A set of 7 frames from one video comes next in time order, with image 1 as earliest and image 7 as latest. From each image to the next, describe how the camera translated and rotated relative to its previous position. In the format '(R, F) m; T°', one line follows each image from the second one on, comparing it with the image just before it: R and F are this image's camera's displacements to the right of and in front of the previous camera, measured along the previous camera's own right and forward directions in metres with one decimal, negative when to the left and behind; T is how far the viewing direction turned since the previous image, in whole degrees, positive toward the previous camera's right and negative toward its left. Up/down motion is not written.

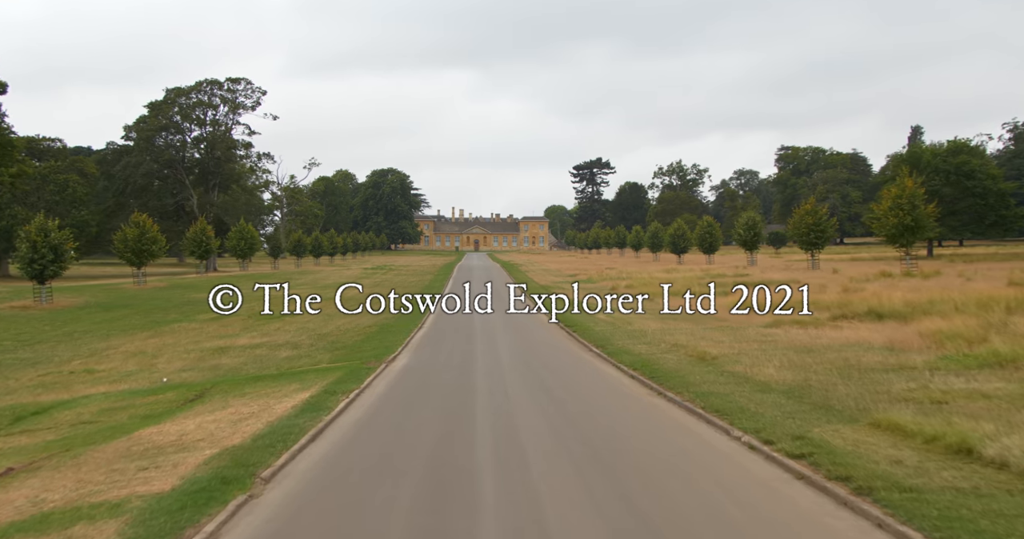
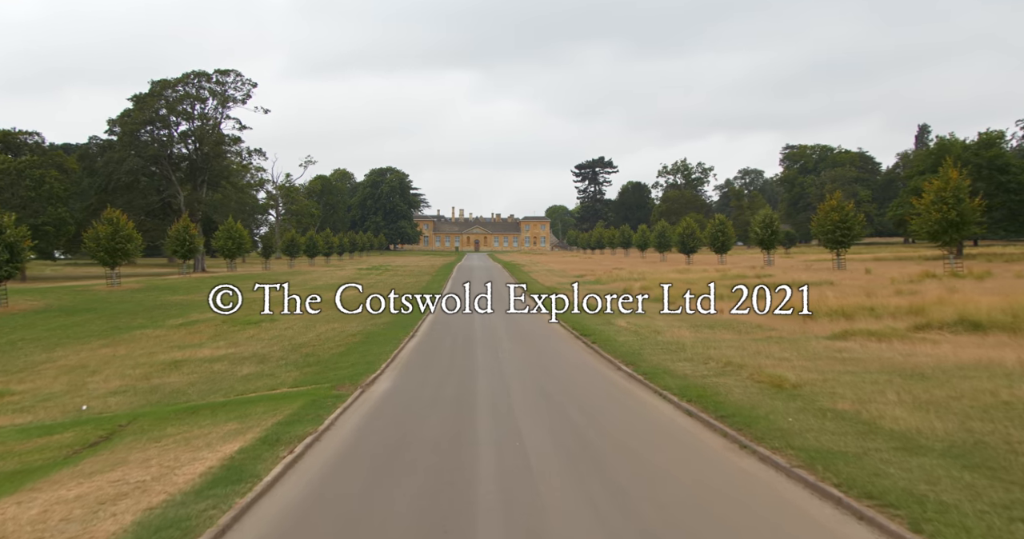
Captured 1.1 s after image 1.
(-0.2, +3.6) m; 0°
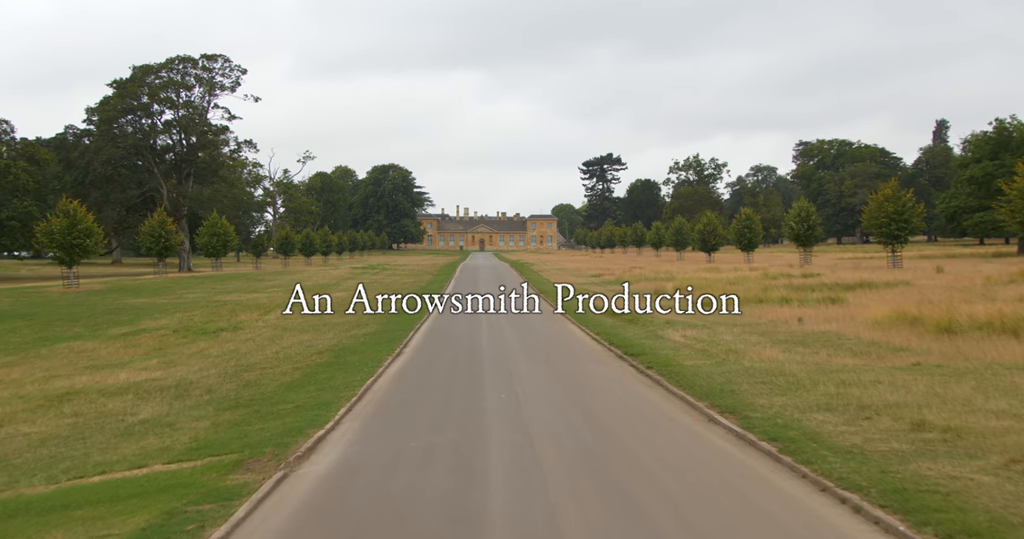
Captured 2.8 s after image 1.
(-0.3, +5.8) m; 0°
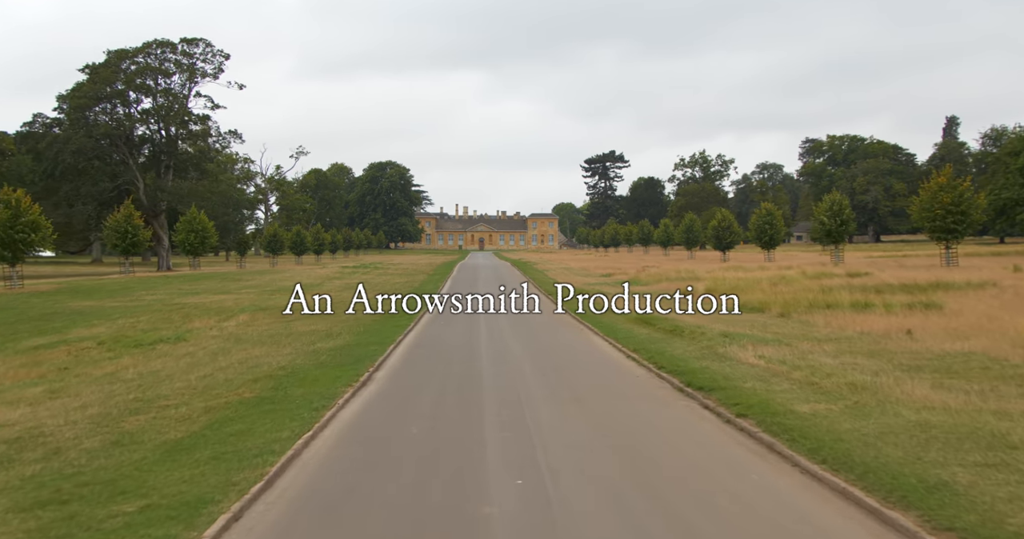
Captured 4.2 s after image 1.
(-0.2, +5.1) m; 0°
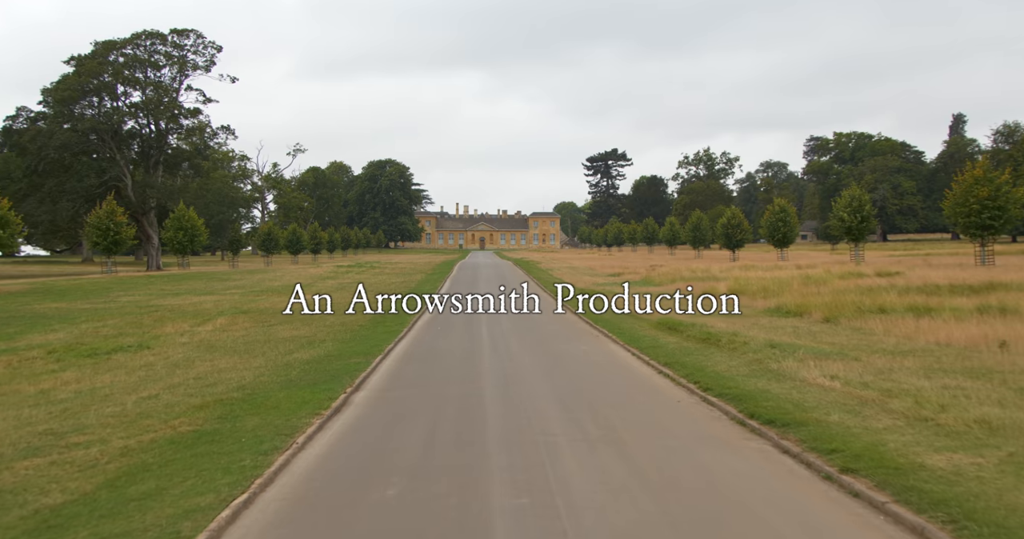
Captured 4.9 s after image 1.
(-0.1, +2.6) m; 0°
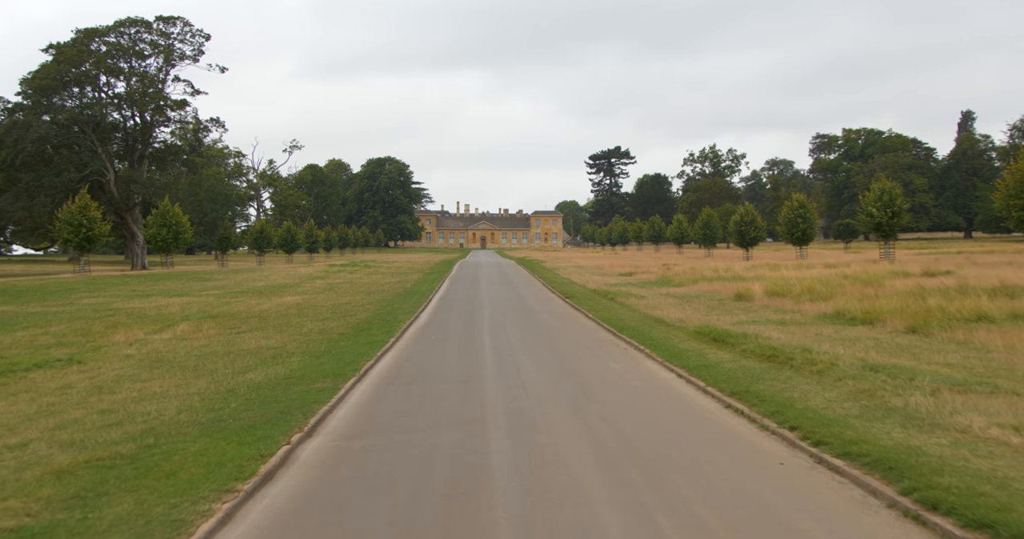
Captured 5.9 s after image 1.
(-0.1, +3.5) m; 0°
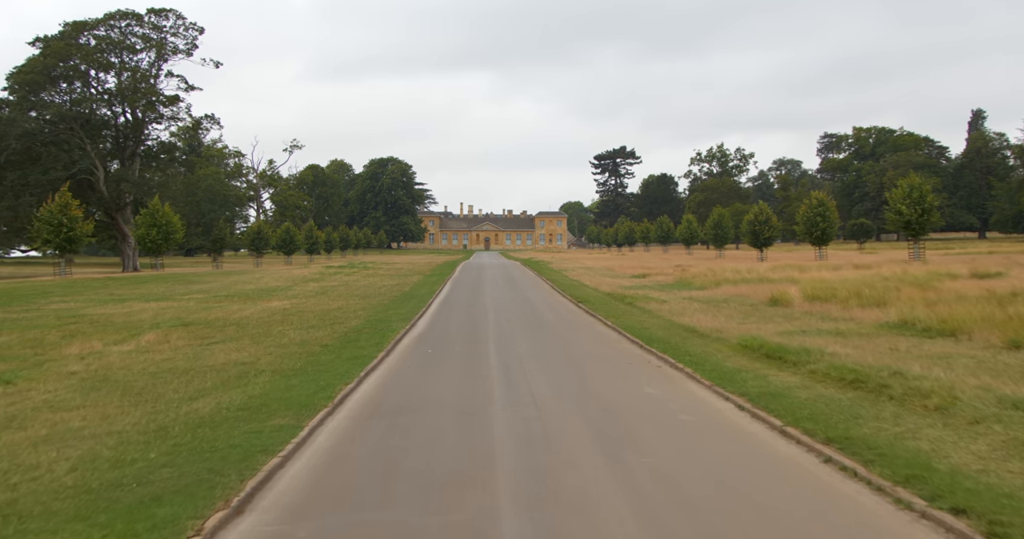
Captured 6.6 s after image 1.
(-0.1, +2.6) m; 0°
